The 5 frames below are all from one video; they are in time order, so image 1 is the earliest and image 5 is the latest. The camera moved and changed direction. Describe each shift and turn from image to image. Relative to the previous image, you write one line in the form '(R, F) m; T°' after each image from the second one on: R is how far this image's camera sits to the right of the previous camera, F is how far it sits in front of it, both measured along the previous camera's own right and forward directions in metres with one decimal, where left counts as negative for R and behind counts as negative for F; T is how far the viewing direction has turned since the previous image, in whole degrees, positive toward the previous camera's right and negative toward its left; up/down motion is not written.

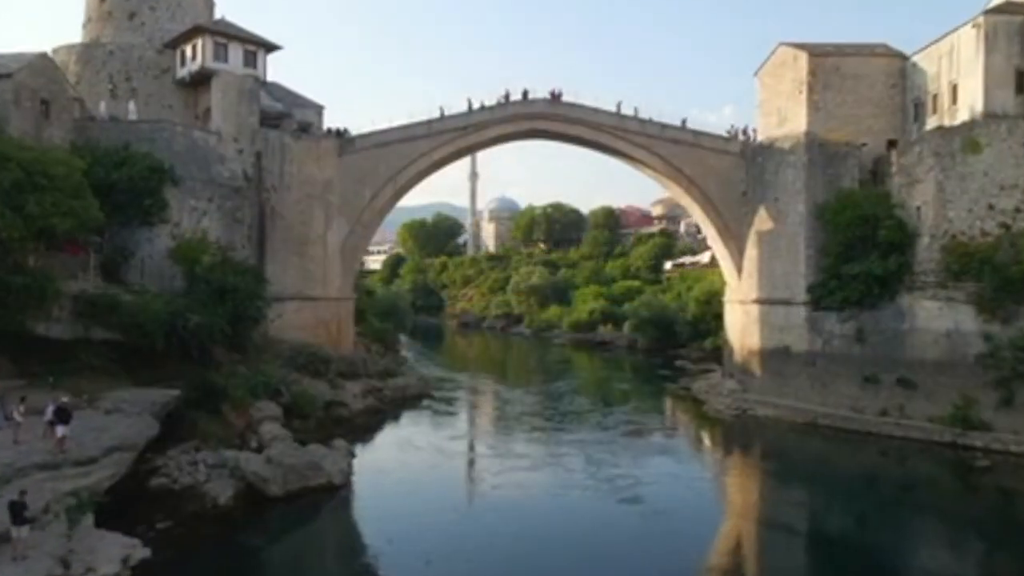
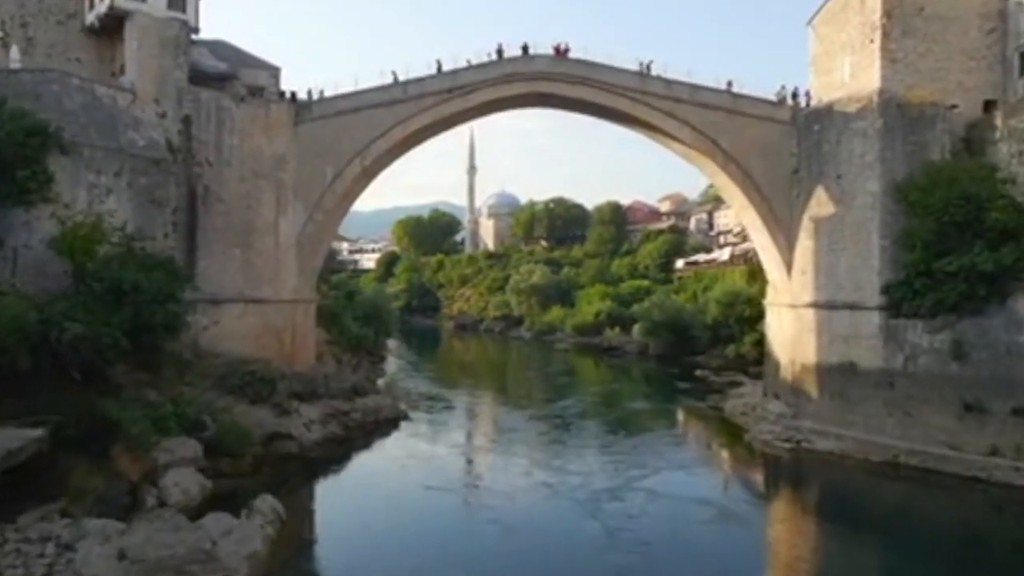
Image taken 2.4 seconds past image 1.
(+0.1, +3.9) m; 0°
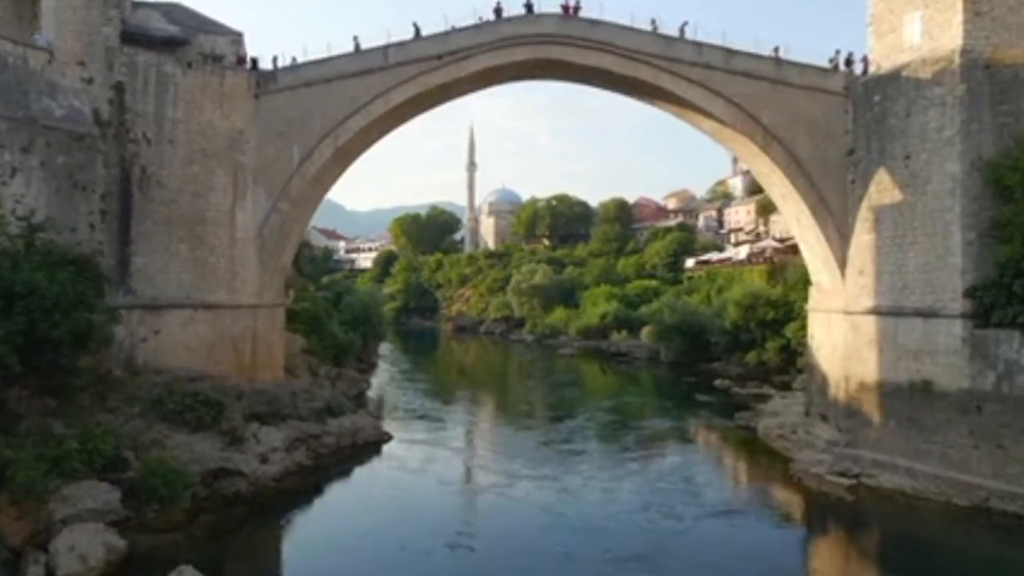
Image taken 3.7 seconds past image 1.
(0.0, +2.6) m; 0°
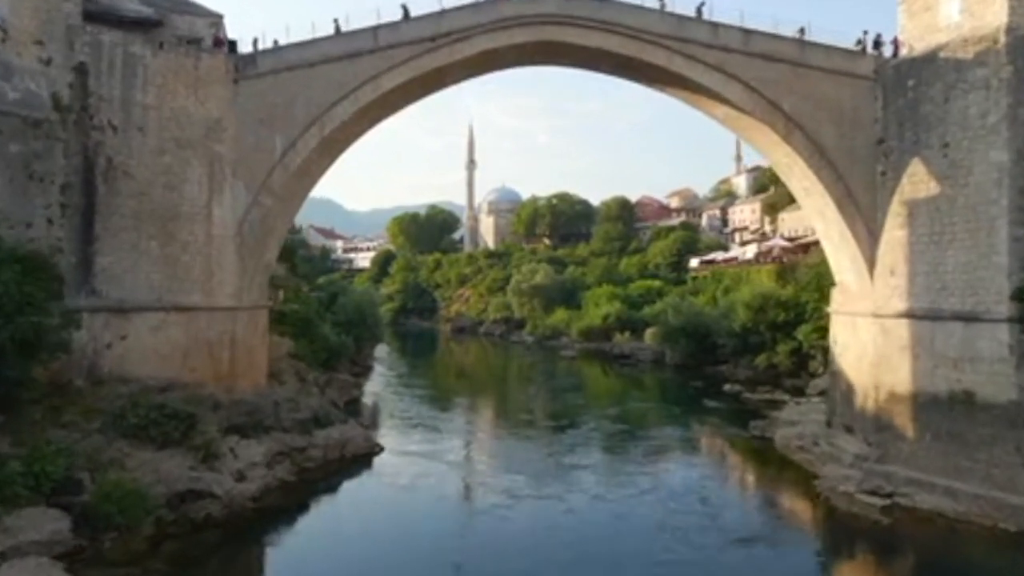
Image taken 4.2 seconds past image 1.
(0.0, +1.1) m; 0°
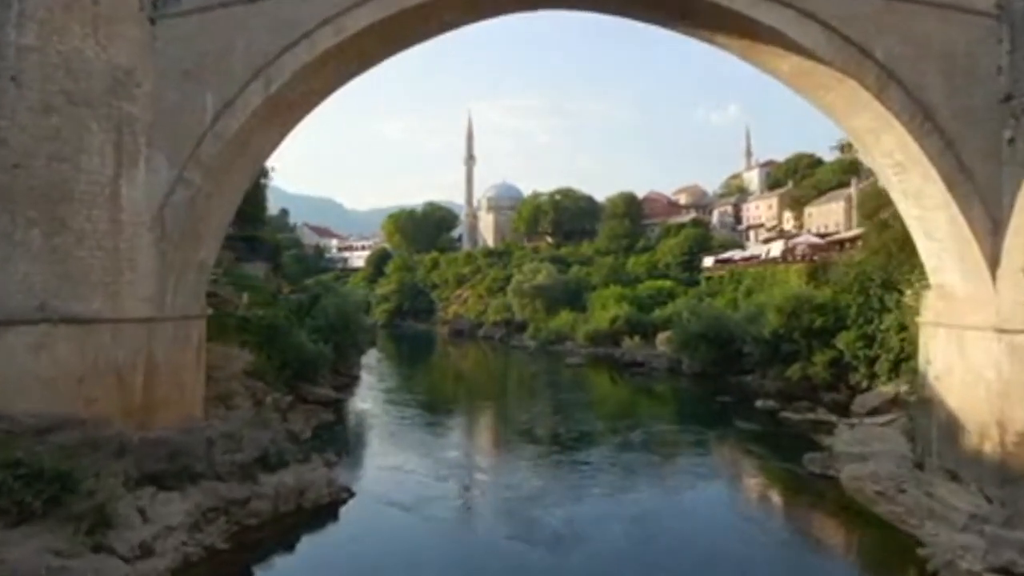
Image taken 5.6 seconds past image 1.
(0.0, +3.1) m; 0°
